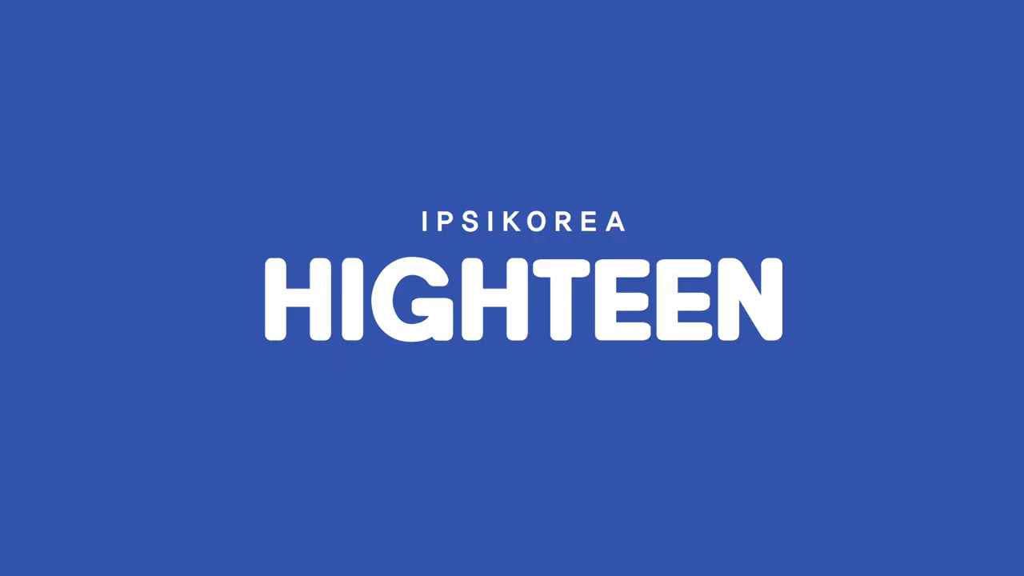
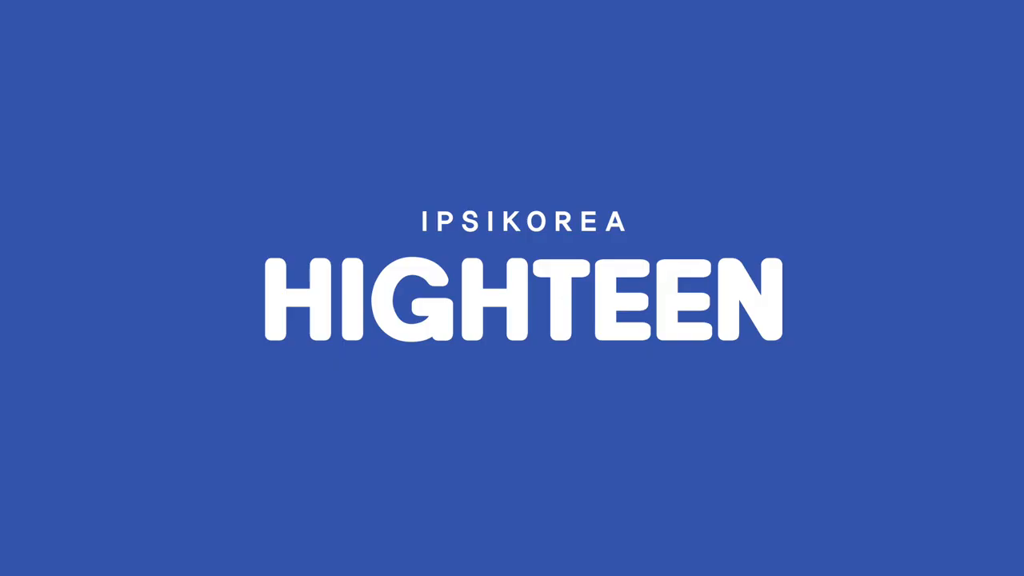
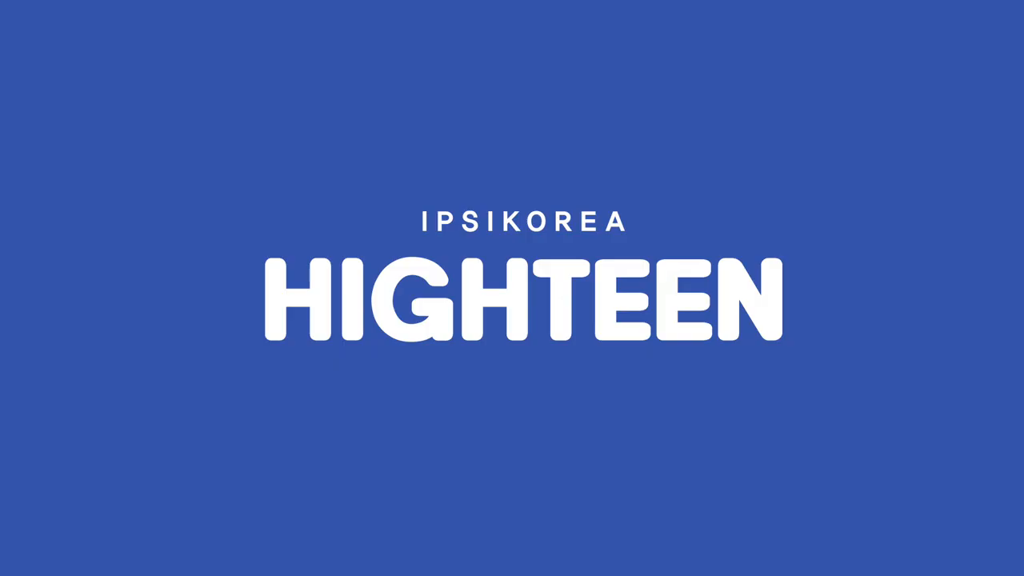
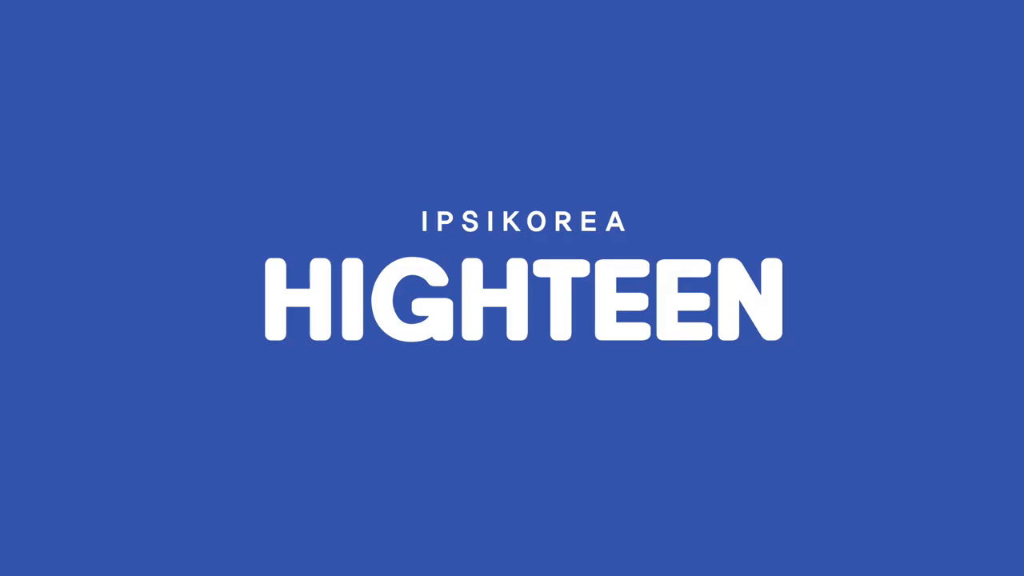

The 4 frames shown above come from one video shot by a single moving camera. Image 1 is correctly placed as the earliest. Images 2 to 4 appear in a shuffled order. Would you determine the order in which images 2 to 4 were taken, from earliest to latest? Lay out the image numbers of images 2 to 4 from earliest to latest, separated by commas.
2, 4, 3
